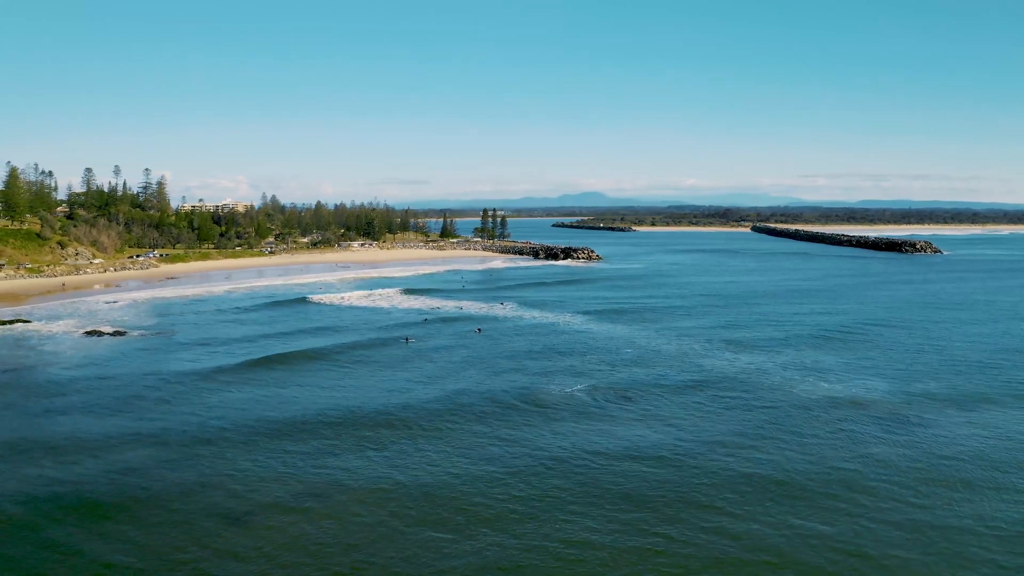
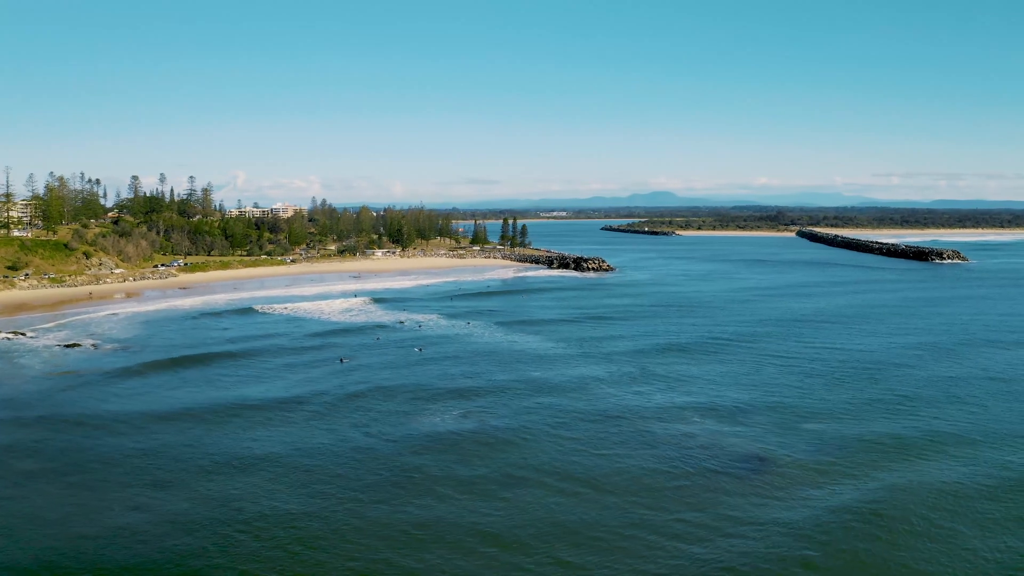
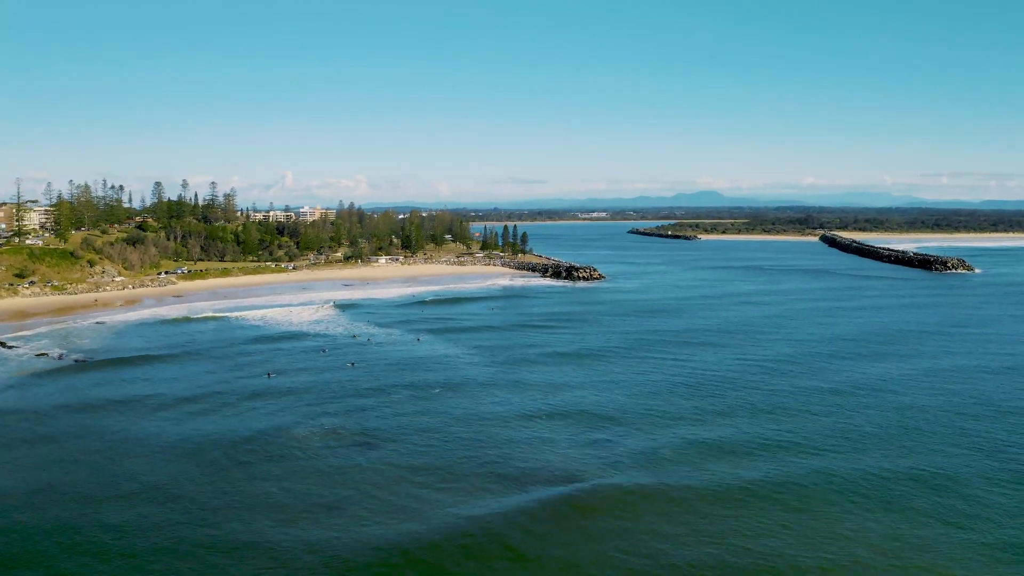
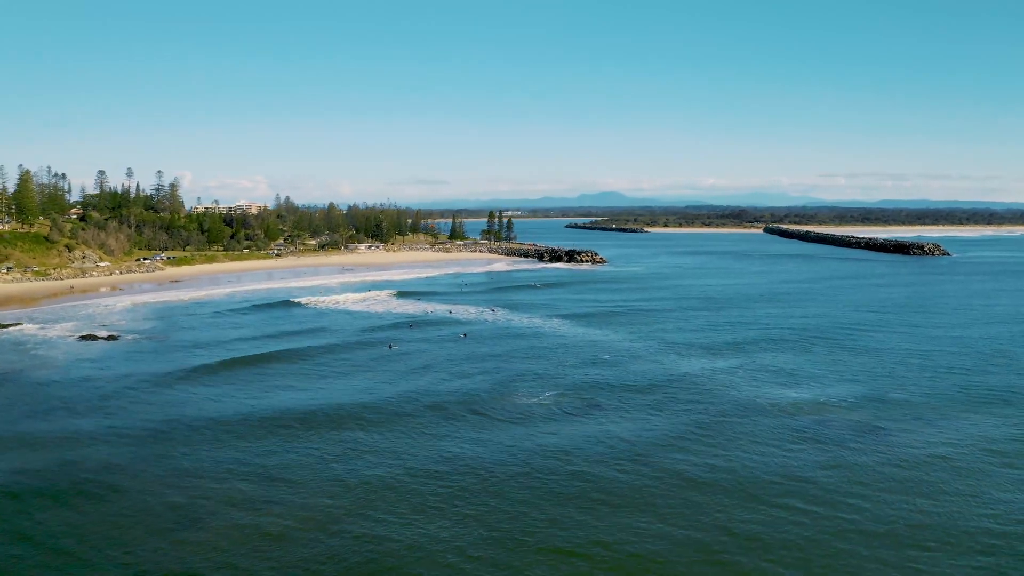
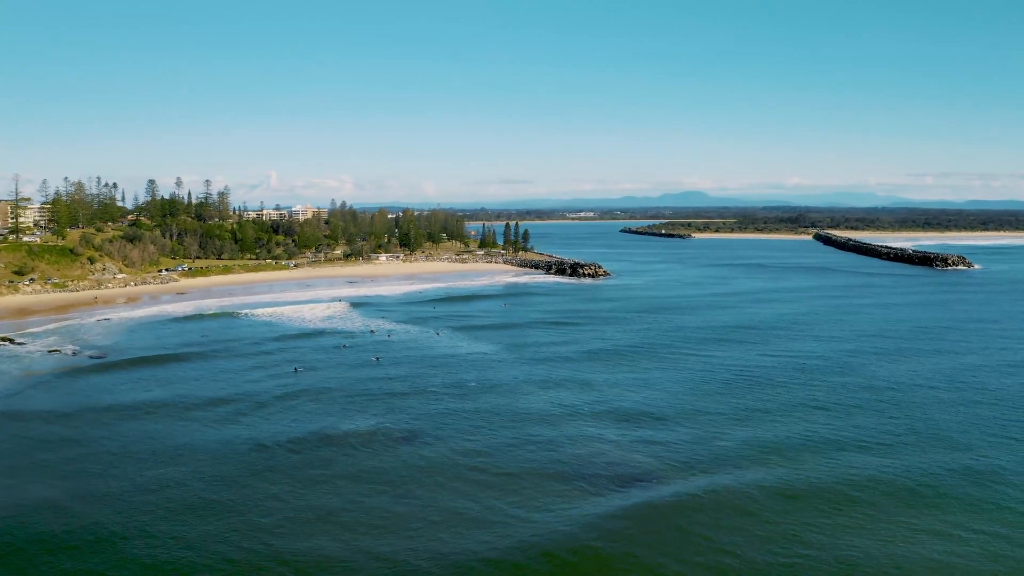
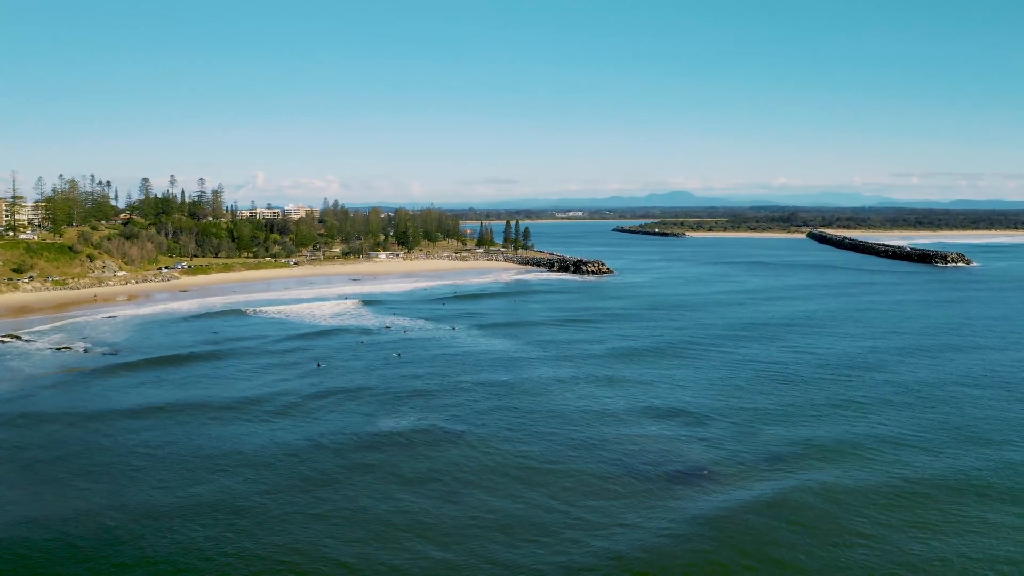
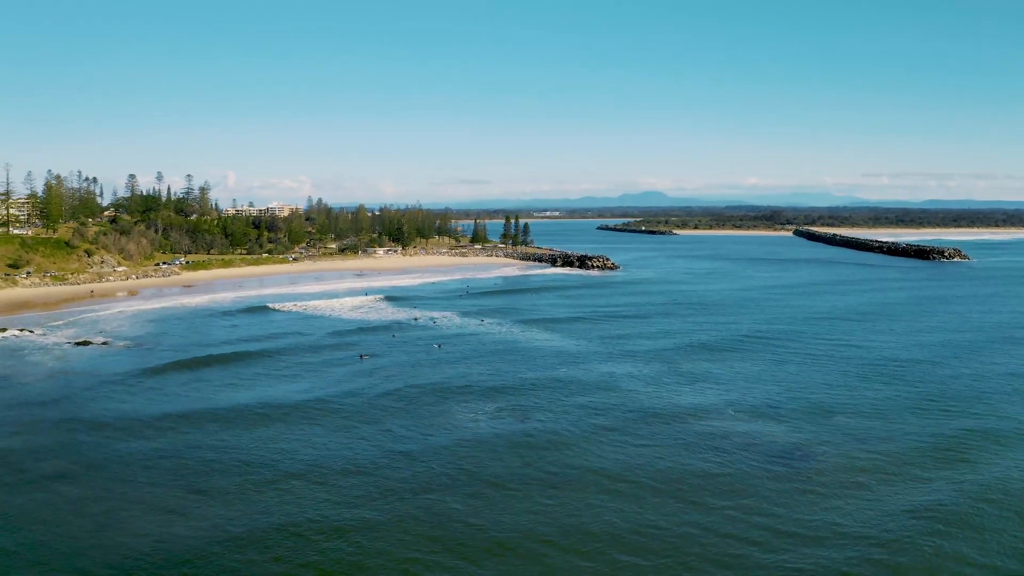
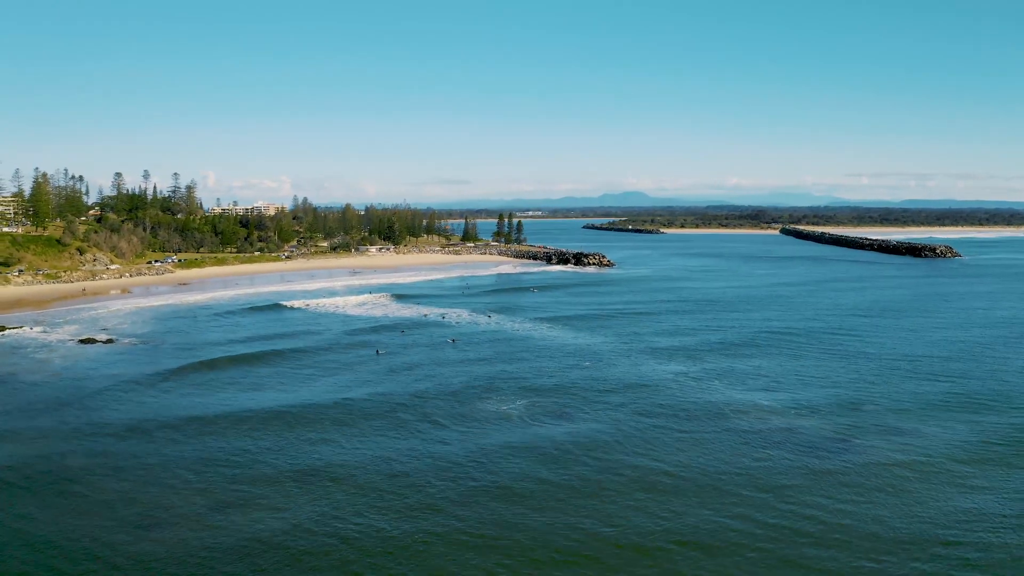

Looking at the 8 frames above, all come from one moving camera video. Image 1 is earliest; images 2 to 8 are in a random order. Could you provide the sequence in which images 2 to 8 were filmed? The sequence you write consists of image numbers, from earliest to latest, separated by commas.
4, 8, 7, 2, 6, 5, 3
